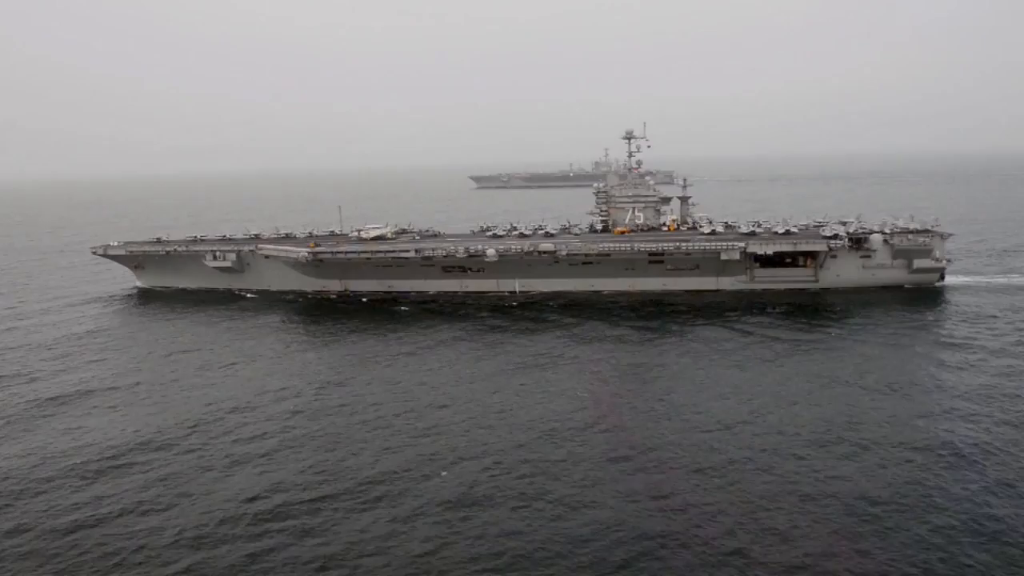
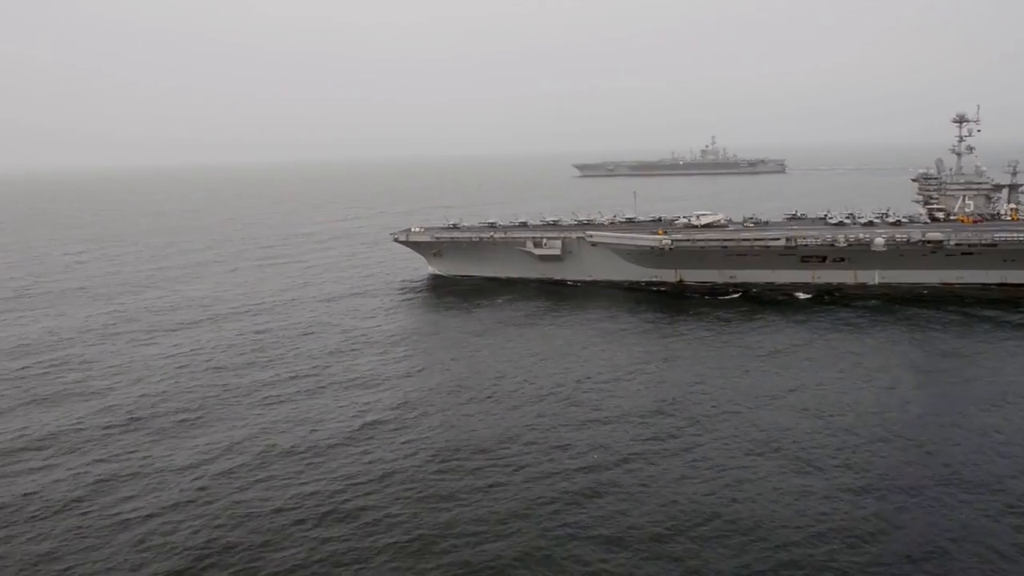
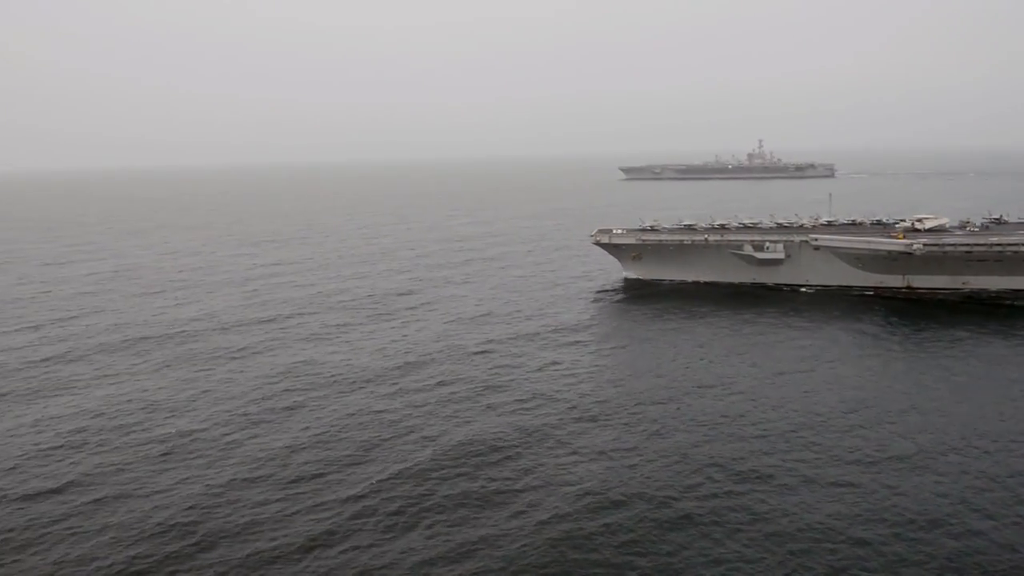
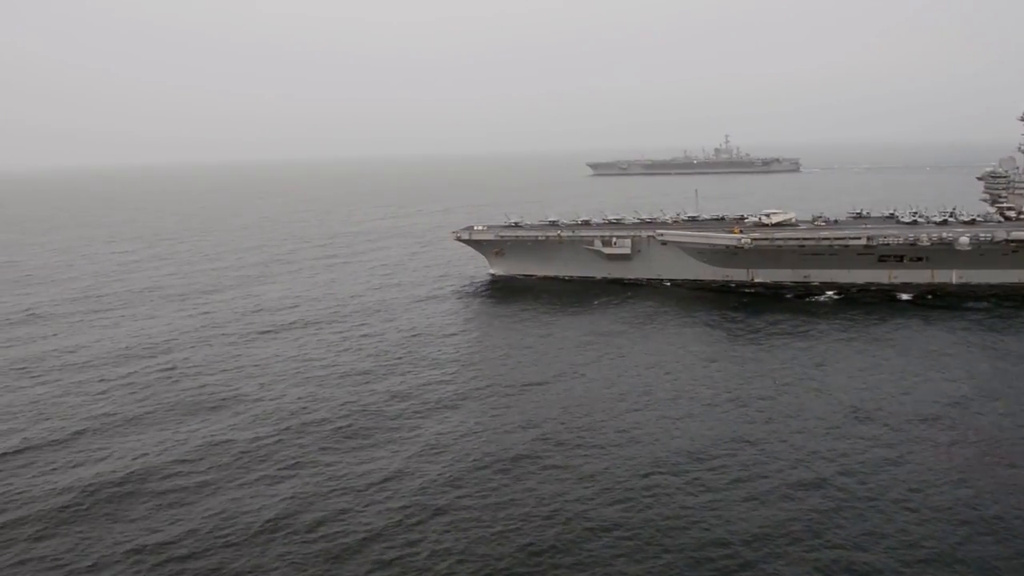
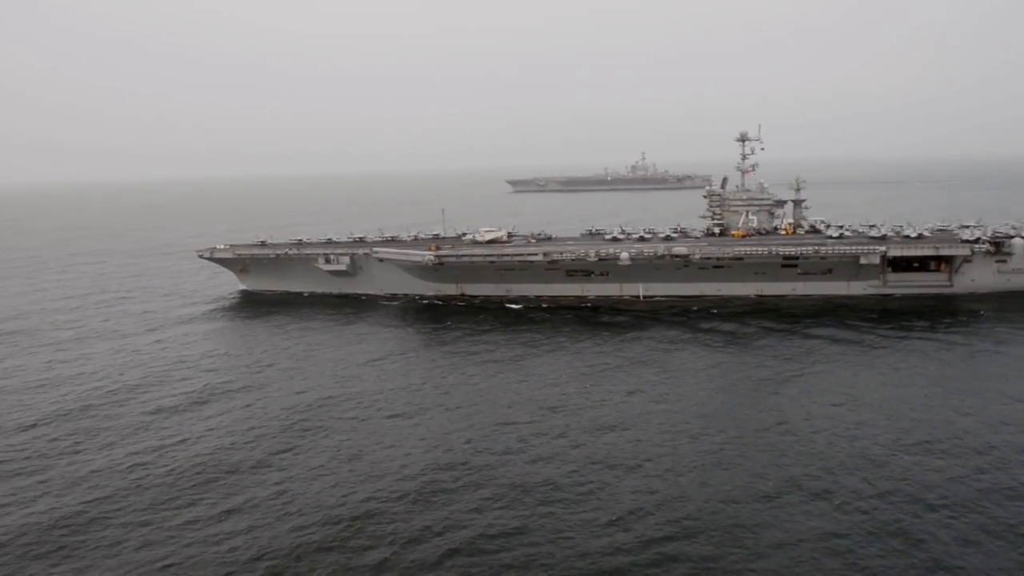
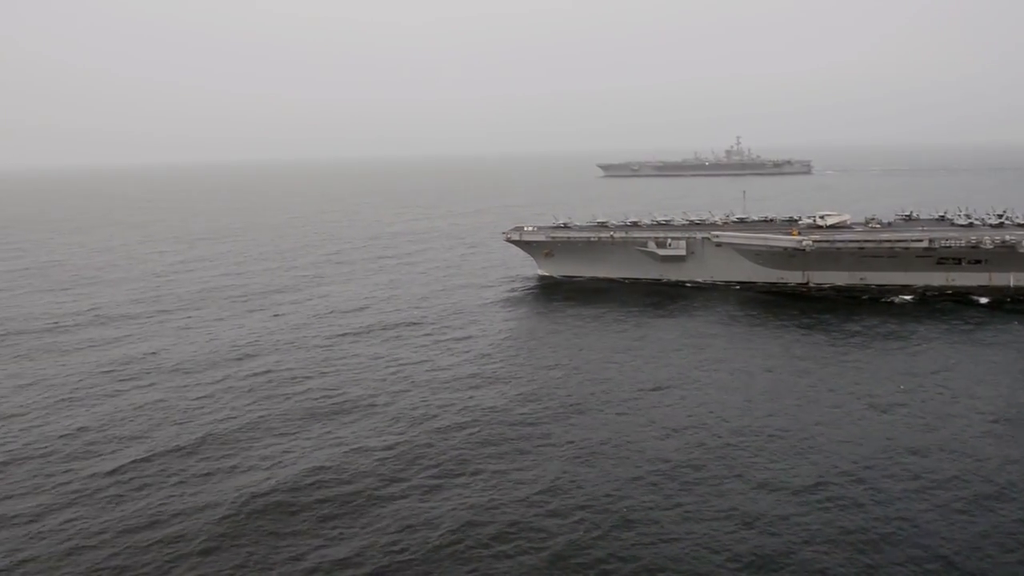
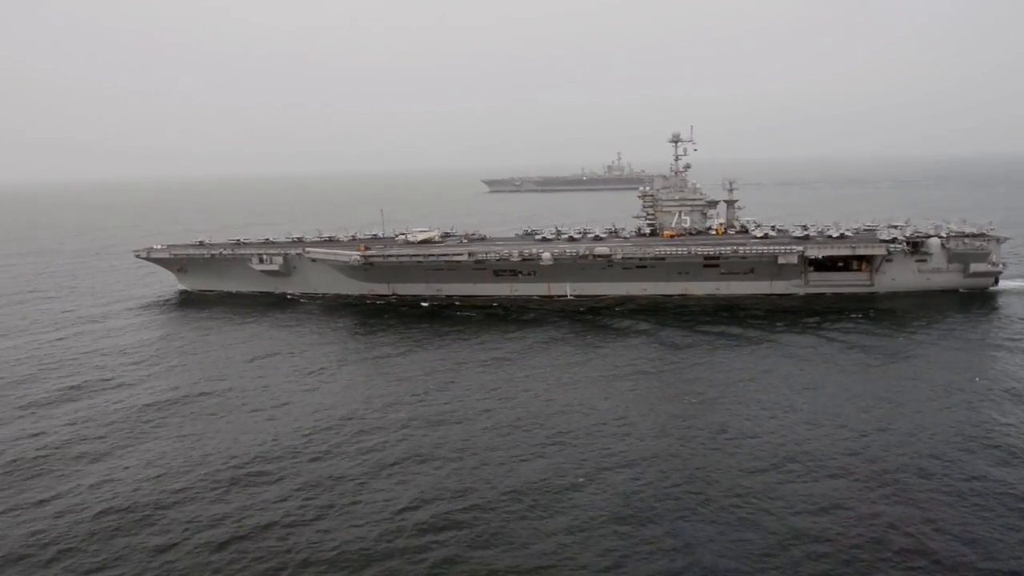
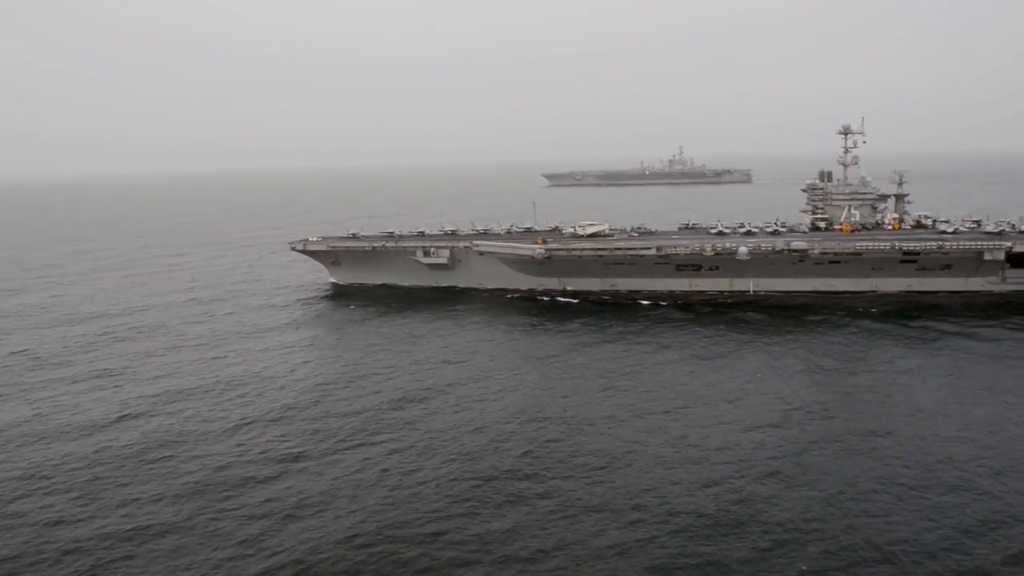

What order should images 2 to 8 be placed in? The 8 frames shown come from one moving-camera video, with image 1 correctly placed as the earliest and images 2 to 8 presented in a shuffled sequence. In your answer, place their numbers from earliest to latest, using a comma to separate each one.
7, 5, 8, 2, 4, 6, 3
